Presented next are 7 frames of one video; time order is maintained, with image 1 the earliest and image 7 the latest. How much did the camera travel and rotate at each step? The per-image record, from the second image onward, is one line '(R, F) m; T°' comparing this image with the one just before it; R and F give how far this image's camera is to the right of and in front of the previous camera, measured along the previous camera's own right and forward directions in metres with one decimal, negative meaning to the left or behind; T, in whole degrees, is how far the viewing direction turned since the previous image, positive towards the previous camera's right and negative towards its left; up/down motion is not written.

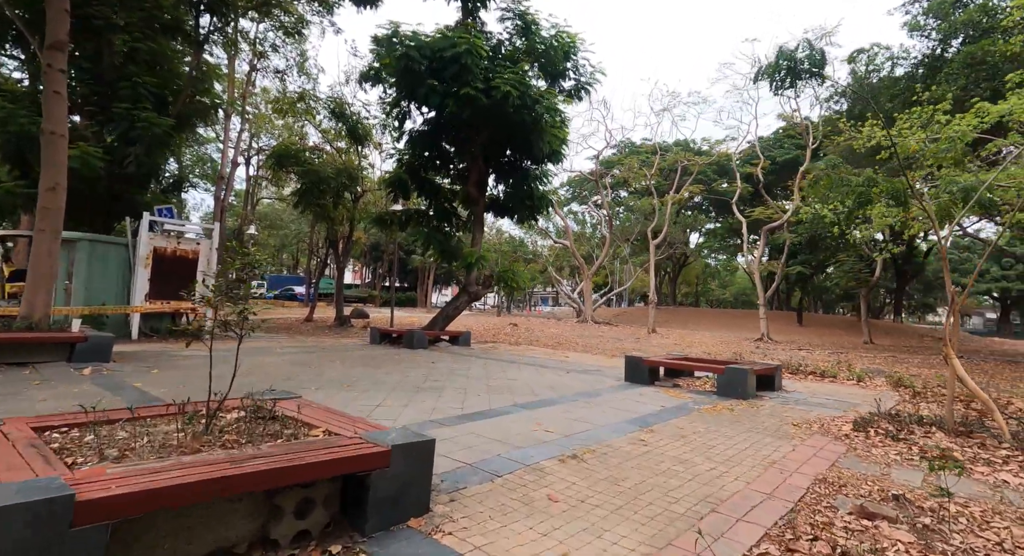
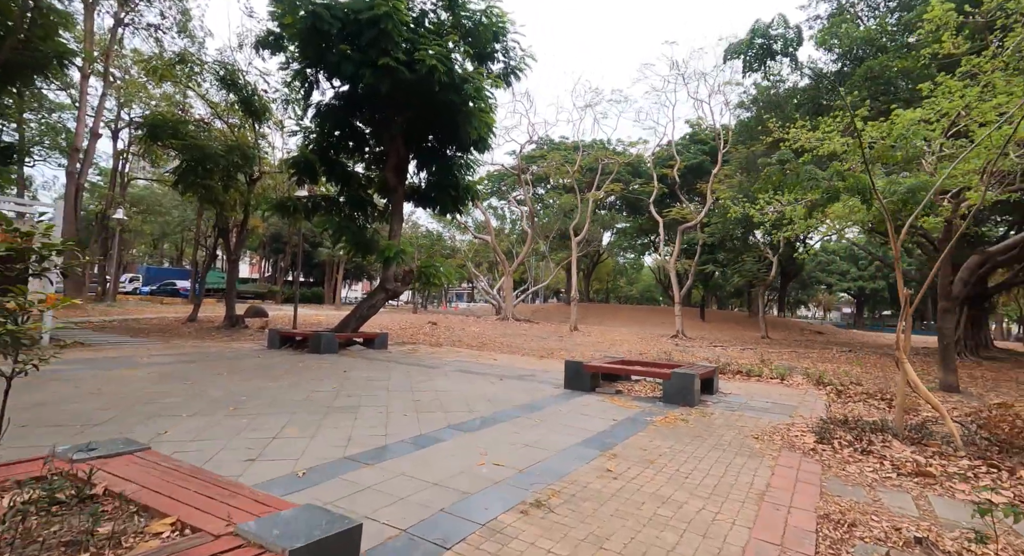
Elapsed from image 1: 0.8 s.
(-0.2, +0.8) m; +10°
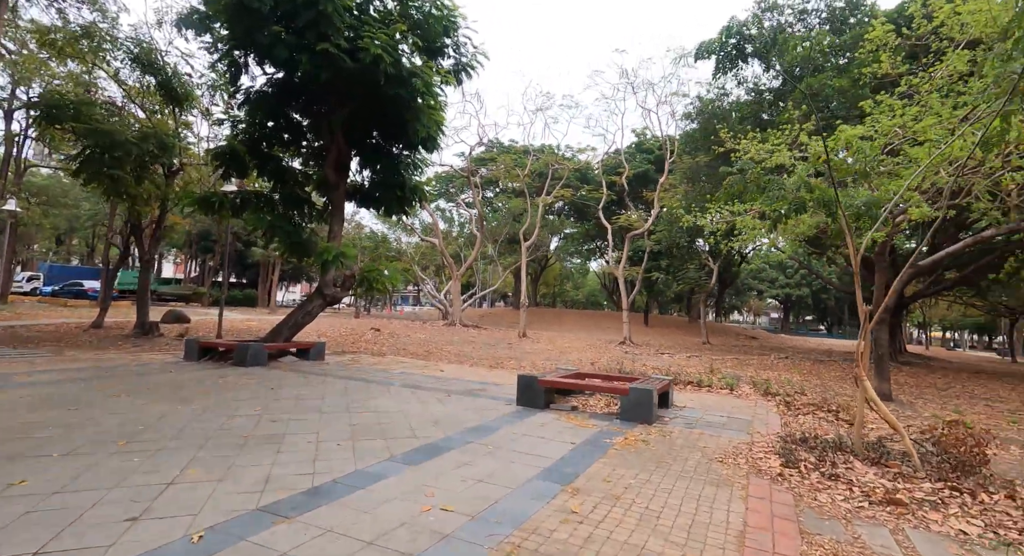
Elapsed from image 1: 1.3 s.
(0.0, +0.5) m; +6°
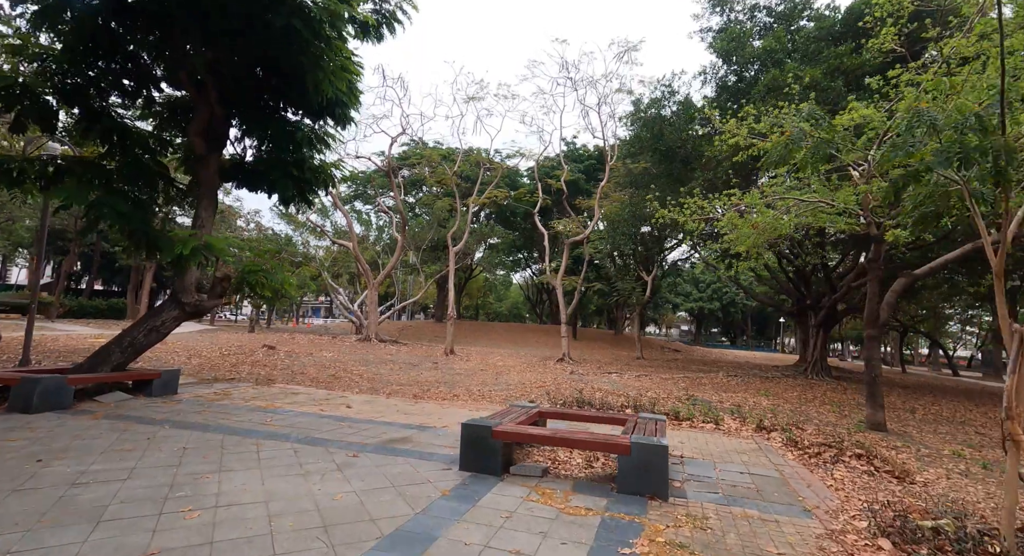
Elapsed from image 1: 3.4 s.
(-0.2, +2.2) m; +9°
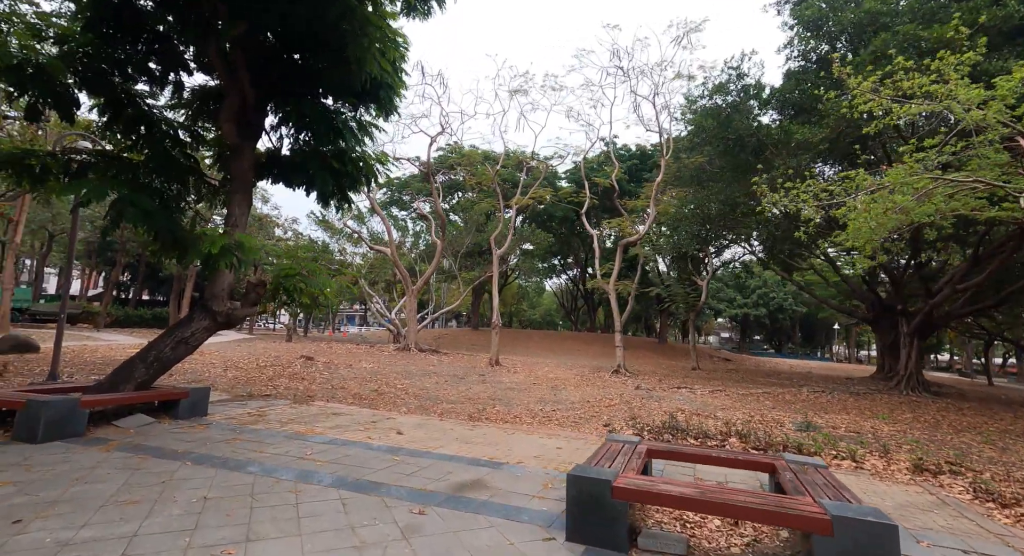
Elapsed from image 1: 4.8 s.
(-0.6, +1.2) m; -3°
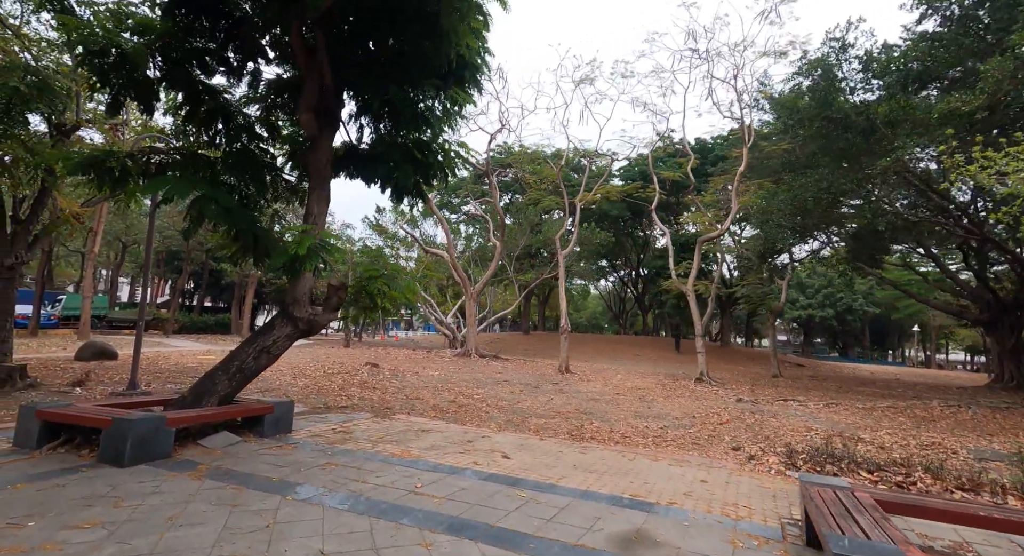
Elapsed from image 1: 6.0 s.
(-0.9, +0.8) m; -5°
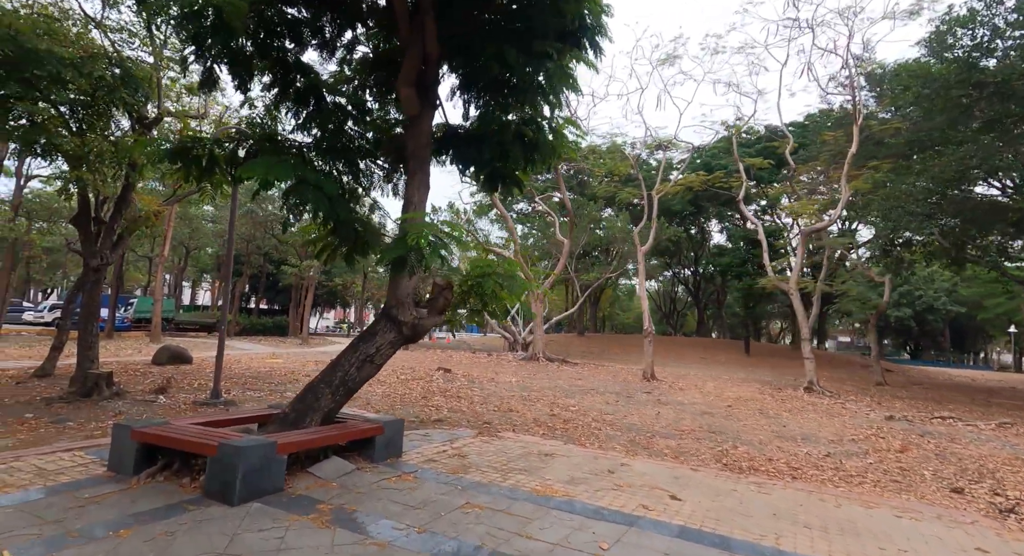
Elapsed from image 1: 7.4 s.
(-1.1, +1.0) m; -5°
